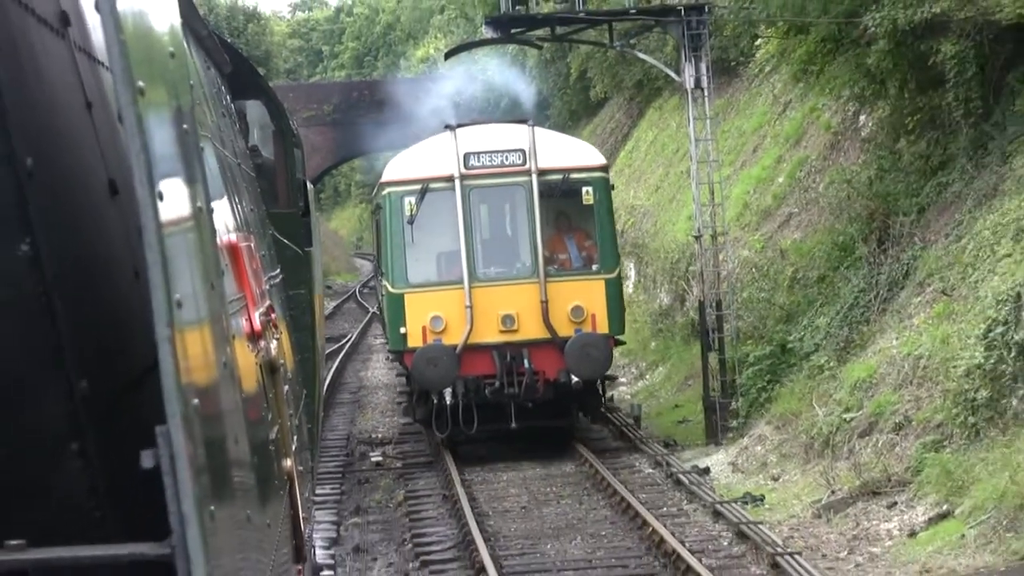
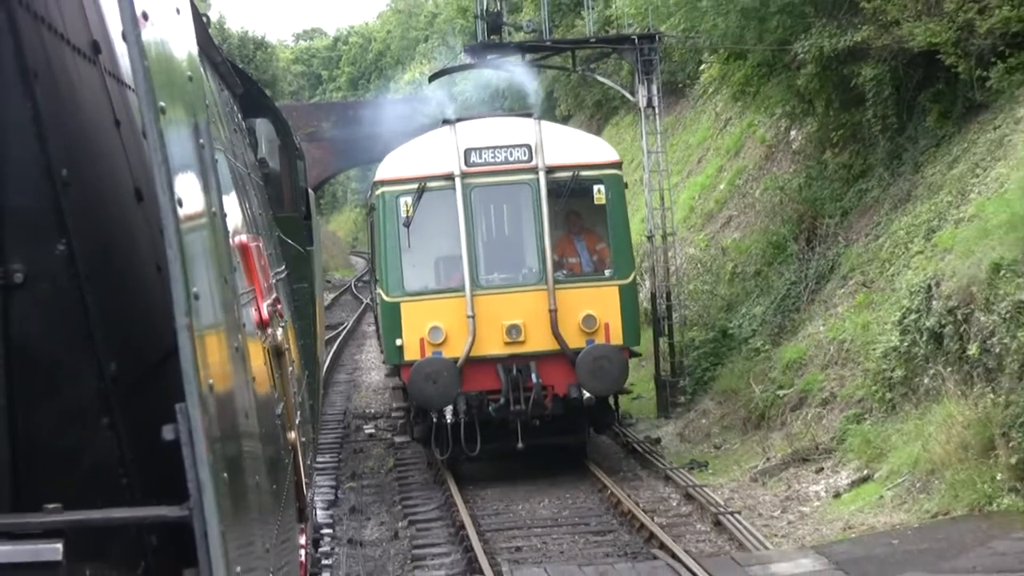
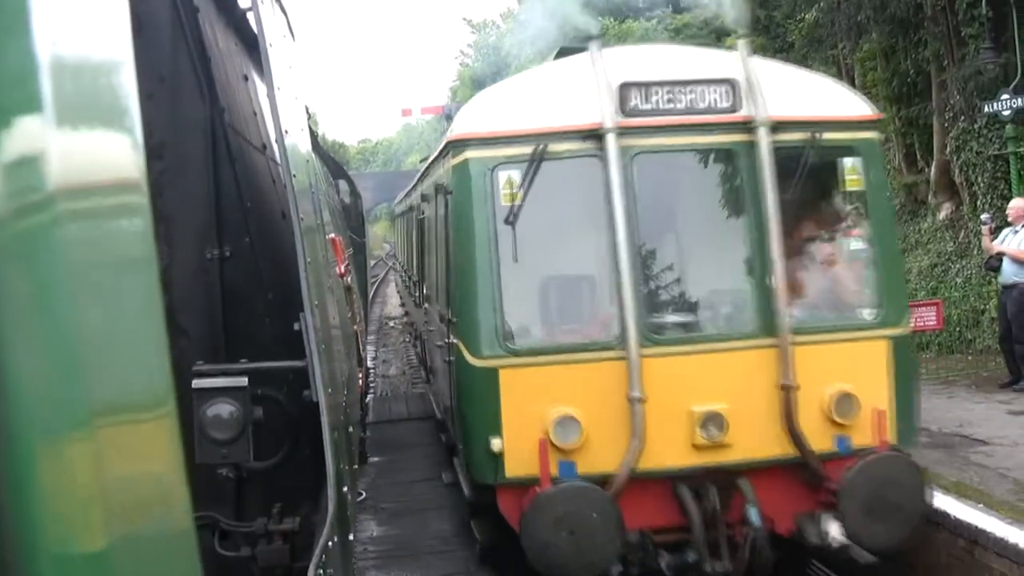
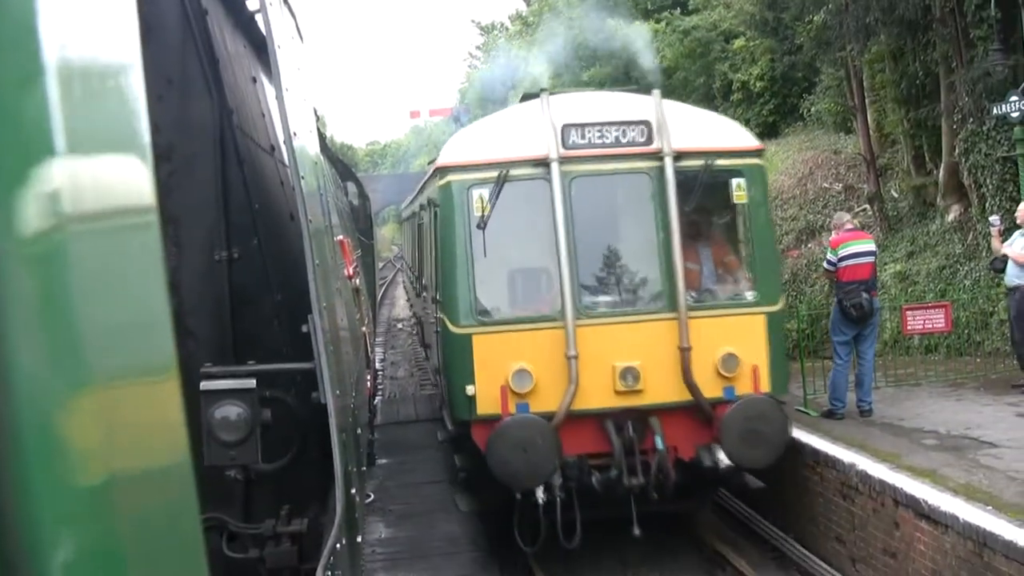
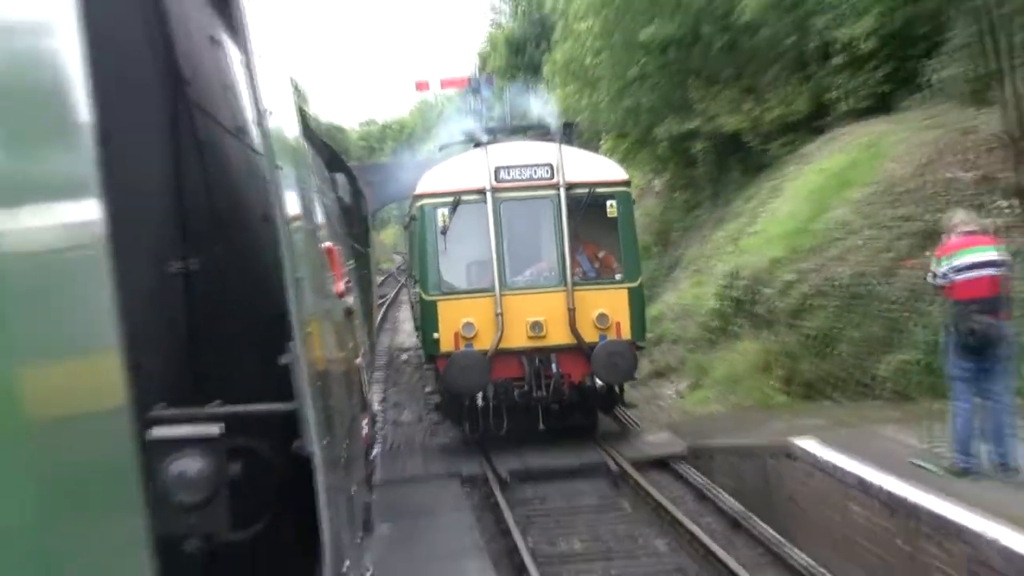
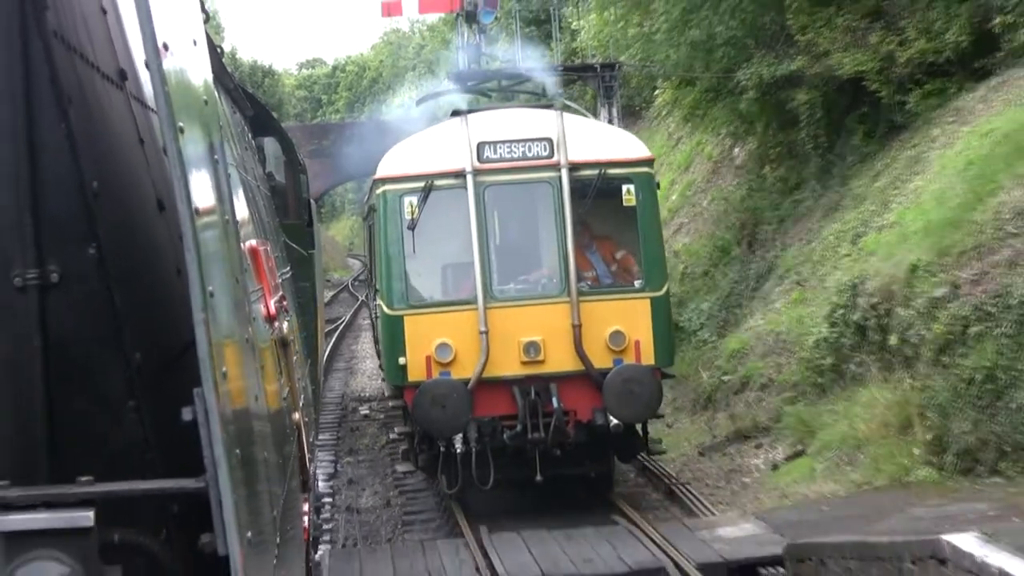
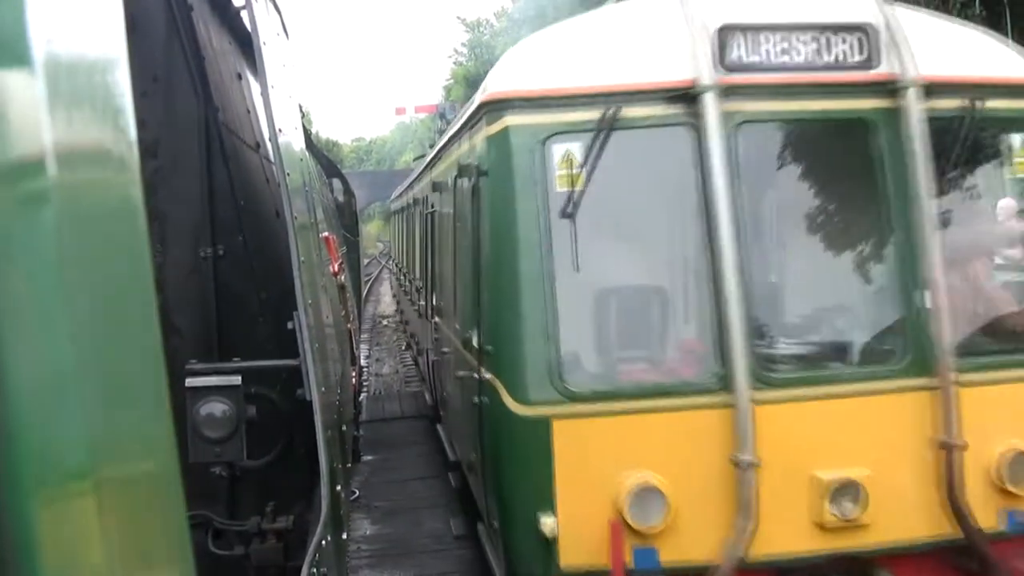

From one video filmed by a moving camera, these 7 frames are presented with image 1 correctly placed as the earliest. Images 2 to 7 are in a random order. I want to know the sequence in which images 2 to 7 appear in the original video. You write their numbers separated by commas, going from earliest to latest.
2, 6, 5, 4, 3, 7
